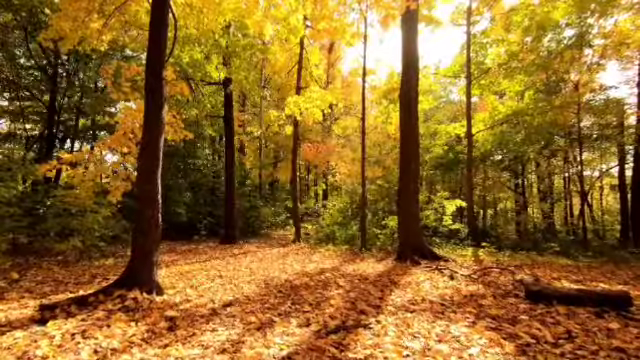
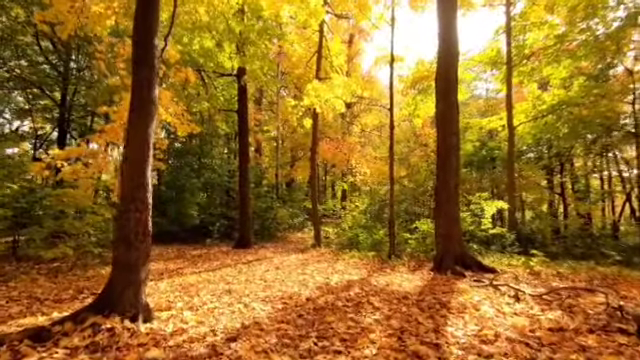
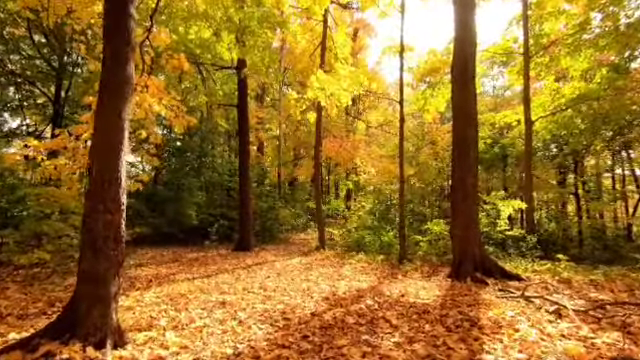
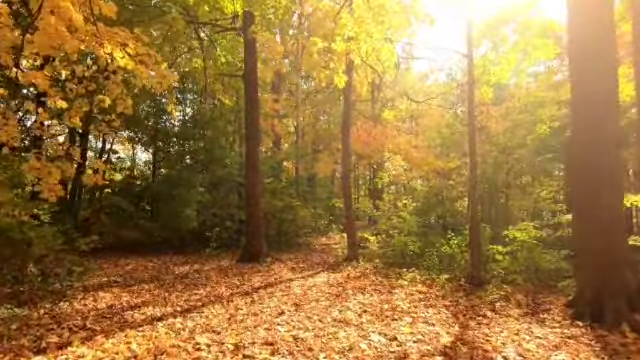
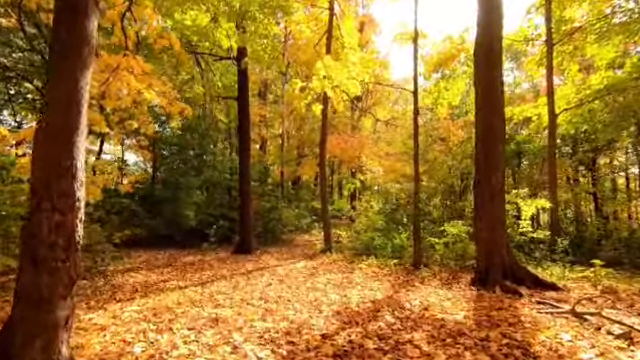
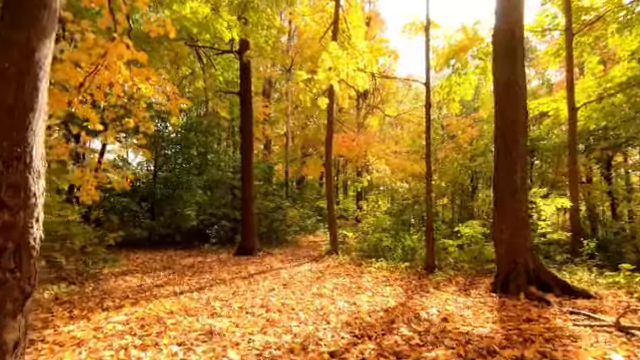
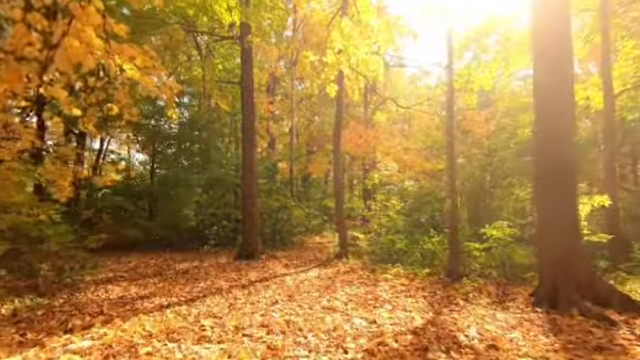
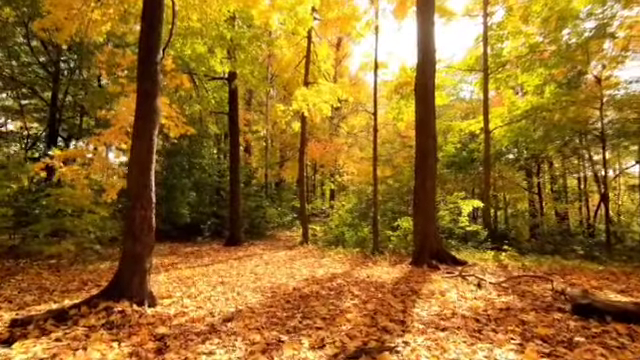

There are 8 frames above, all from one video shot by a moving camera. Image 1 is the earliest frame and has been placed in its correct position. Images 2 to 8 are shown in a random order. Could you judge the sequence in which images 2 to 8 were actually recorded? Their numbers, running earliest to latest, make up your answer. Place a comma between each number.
8, 2, 3, 5, 6, 7, 4
